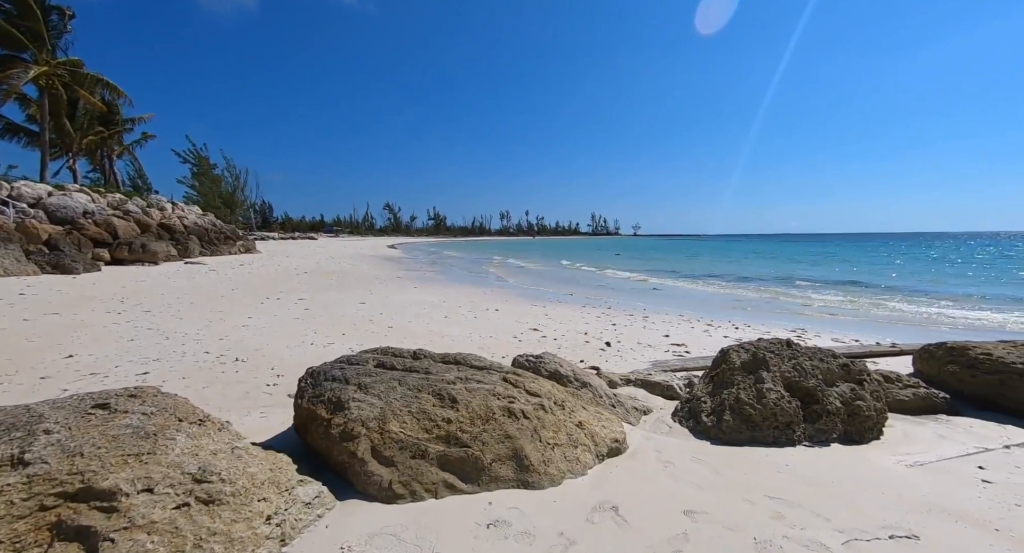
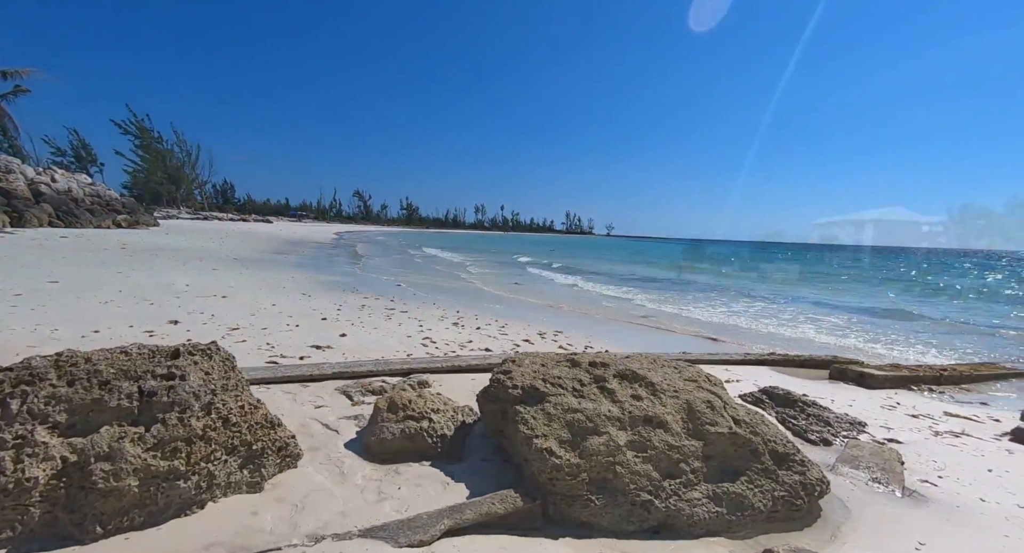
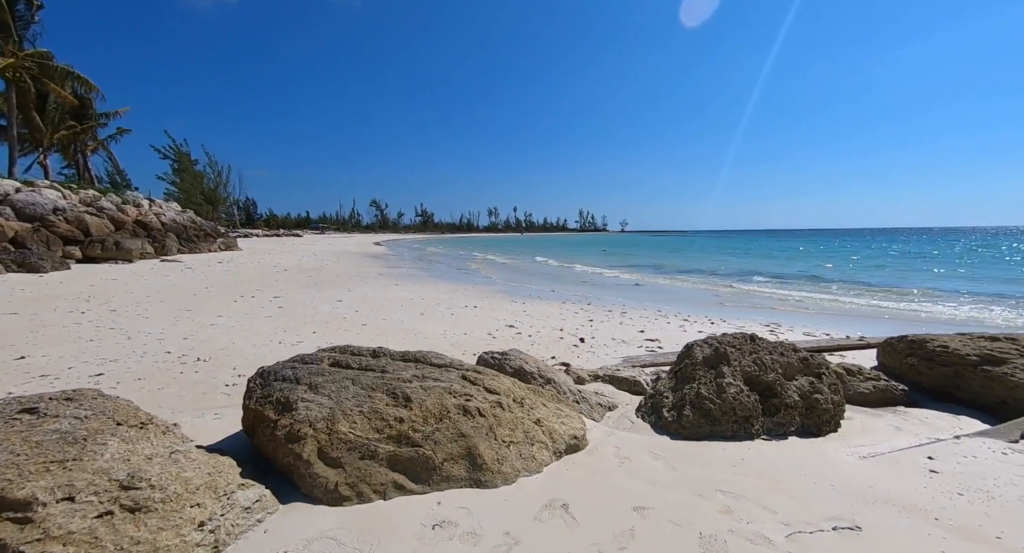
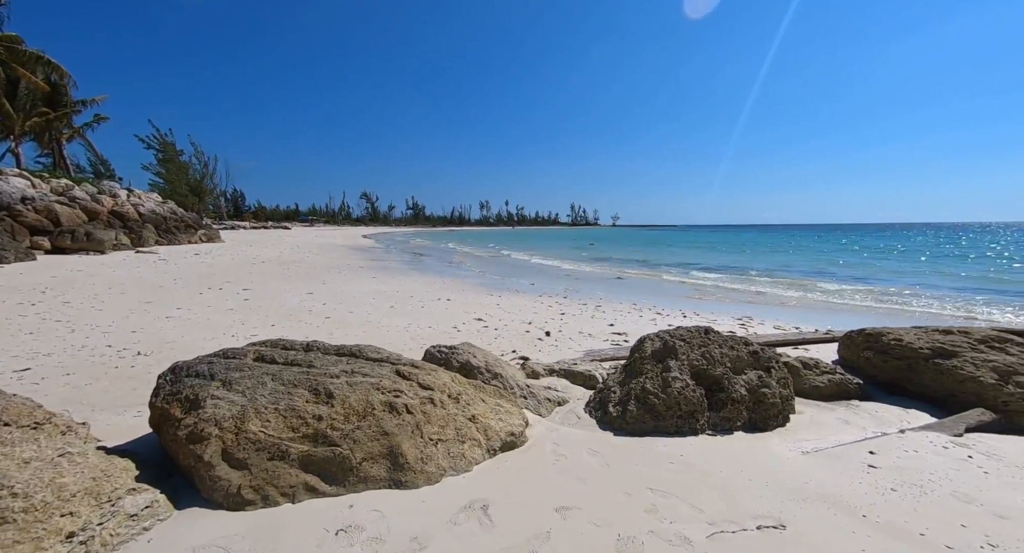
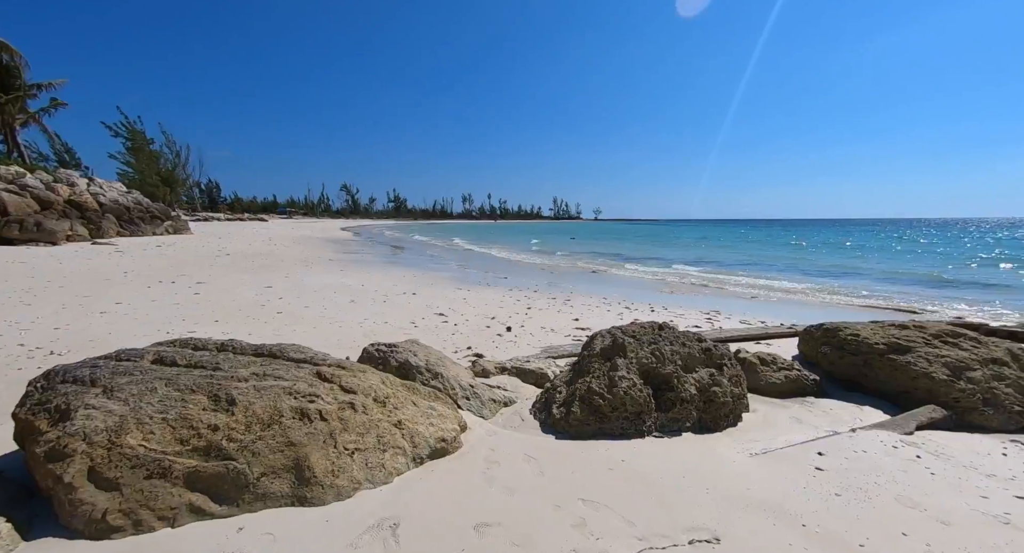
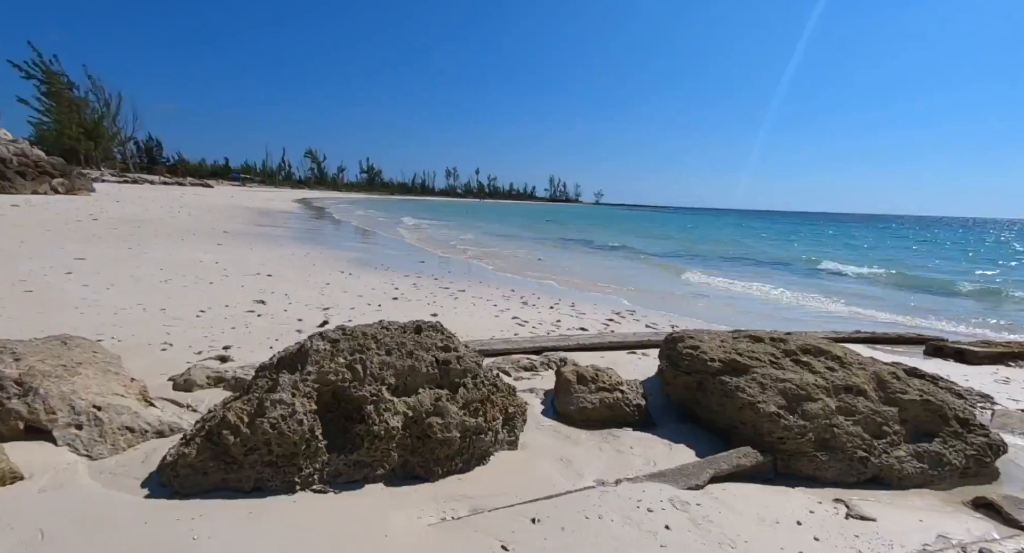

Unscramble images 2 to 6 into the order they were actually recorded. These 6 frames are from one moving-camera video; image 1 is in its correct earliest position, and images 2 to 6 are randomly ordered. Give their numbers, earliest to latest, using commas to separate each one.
3, 4, 5, 6, 2
